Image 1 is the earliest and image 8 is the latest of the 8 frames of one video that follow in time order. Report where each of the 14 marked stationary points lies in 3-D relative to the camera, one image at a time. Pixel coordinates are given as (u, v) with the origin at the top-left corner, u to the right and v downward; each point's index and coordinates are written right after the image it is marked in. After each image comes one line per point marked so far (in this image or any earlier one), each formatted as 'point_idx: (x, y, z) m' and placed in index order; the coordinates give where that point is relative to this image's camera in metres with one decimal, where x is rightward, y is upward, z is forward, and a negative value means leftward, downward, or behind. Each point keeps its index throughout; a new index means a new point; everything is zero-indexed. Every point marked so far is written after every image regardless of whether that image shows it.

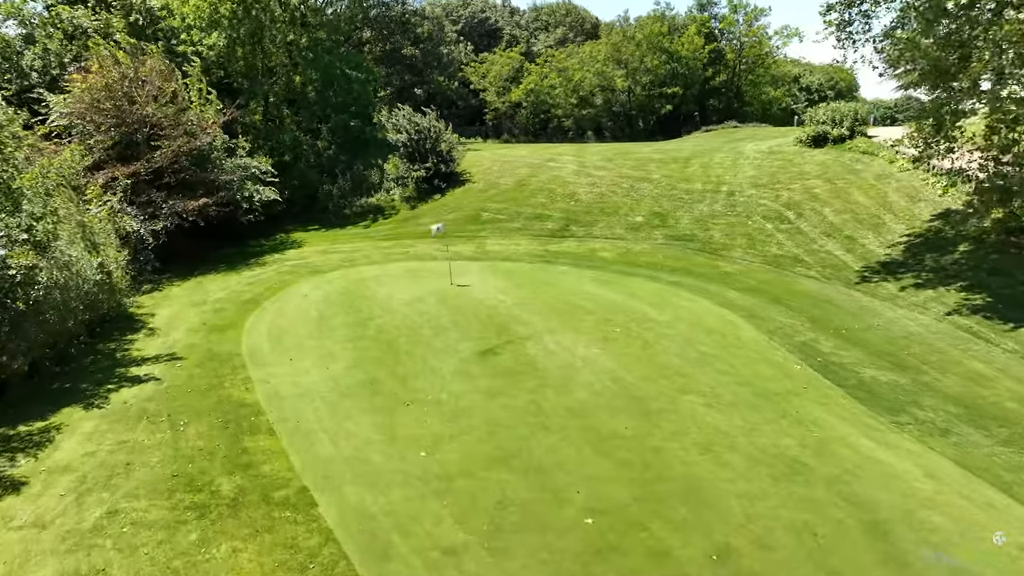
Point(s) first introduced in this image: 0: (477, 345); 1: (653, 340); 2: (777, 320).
0: (-0.8, -1.2, +15.3) m
1: (+3.0, -1.1, +15.3) m
2: (+6.1, -0.7, +16.5) m
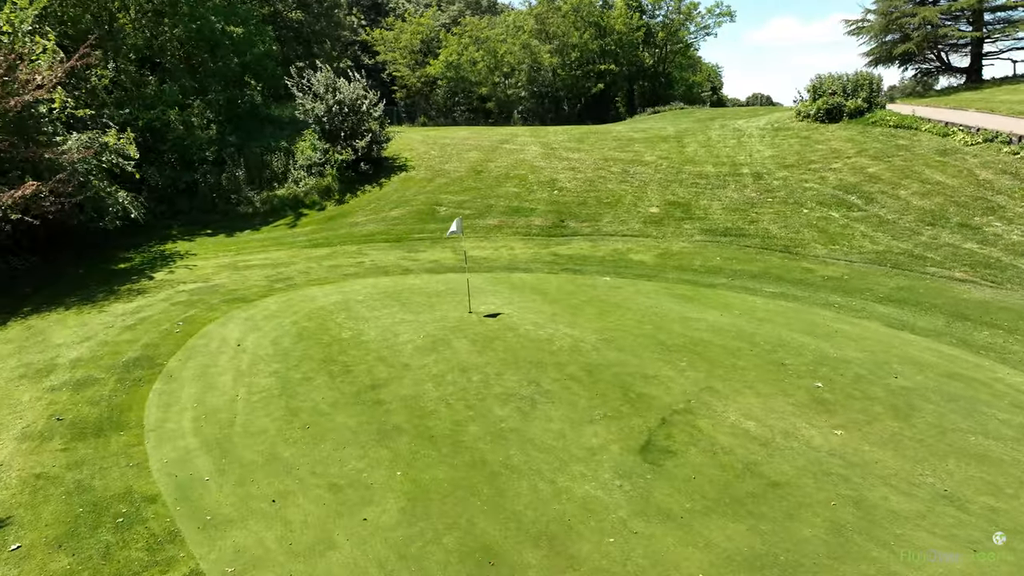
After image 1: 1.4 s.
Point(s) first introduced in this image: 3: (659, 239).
0: (+1.2, -1.7, +8.4) m
1: (+4.9, -1.5, +9.1) m
2: (+7.7, -0.9, +10.9) m
3: (+4.0, +1.3, +19.2) m
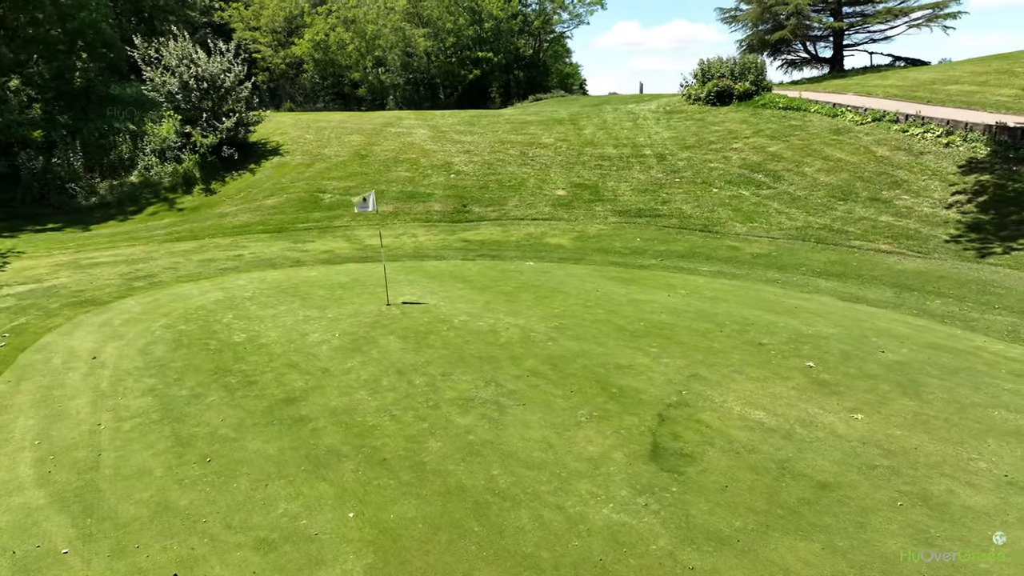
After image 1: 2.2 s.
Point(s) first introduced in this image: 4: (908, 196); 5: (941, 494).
0: (+1.0, -1.4, +6.8) m
1: (+4.4, -1.0, +8.2) m
2: (+6.8, -0.4, +10.5) m
3: (+1.5, +1.6, +17.9) m
4: (+9.1, +2.1, +16.5) m
5: (+3.5, -1.7, +5.9) m
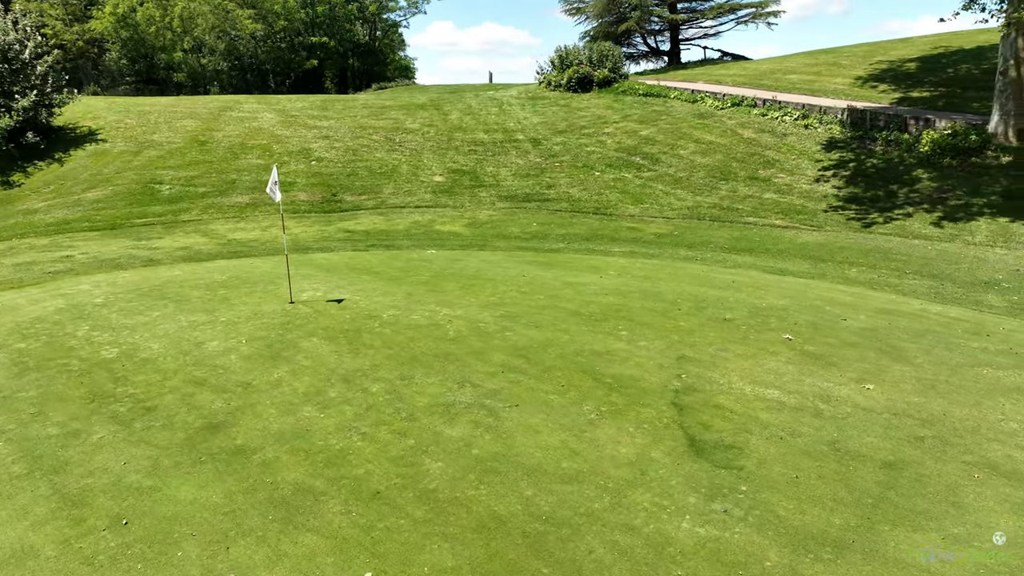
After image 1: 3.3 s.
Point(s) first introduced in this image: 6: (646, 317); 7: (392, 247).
0: (+1.0, -1.2, +5.7) m
1: (+4.1, -0.6, +7.9) m
2: (+5.8, +0.1, +10.7) m
3: (-1.2, +1.8, +16.7) m
4: (+6.5, +2.7, +17.1) m
5: (+3.7, -1.3, +5.4) m
6: (+1.6, -0.3, +8.8) m
7: (-2.2, +0.8, +13.4) m
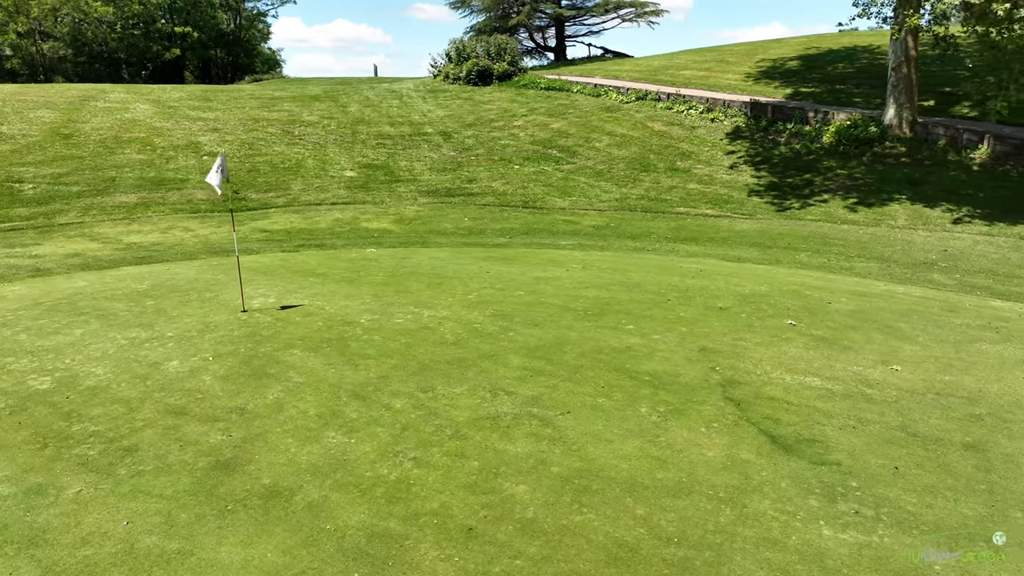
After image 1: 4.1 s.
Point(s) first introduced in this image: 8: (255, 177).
0: (+1.5, -1.1, +5.3) m
1: (+4.0, -0.4, +8.0) m
2: (+5.2, +0.3, +11.1) m
3: (-2.8, +1.8, +15.6) m
4: (+4.6, +3.0, +17.5) m
5: (+4.2, -1.1, +5.5) m
6: (+1.5, -0.2, +8.4) m
7: (-3.2, +0.7, +12.2) m
8: (-5.9, +2.6, +16.6) m
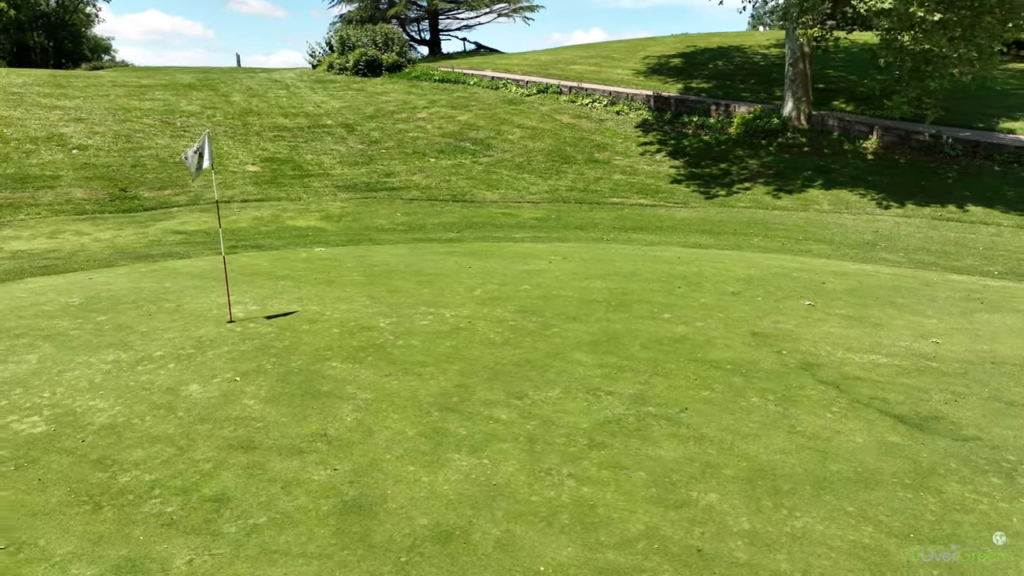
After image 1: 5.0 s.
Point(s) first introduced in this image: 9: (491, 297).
0: (+2.3, -0.9, +5.0) m
1: (+4.2, -0.2, +8.2) m
2: (+4.7, +0.6, +11.5) m
3: (-4.2, +1.7, +14.2) m
4: (+2.6, +3.2, +17.6) m
5: (+4.9, -0.8, +5.8) m
6: (+1.7, -0.1, +8.1) m
7: (-3.8, +0.6, +10.8) m
8: (-7.5, +2.3, +14.5) m
9: (-0.3, -0.1, +7.8) m
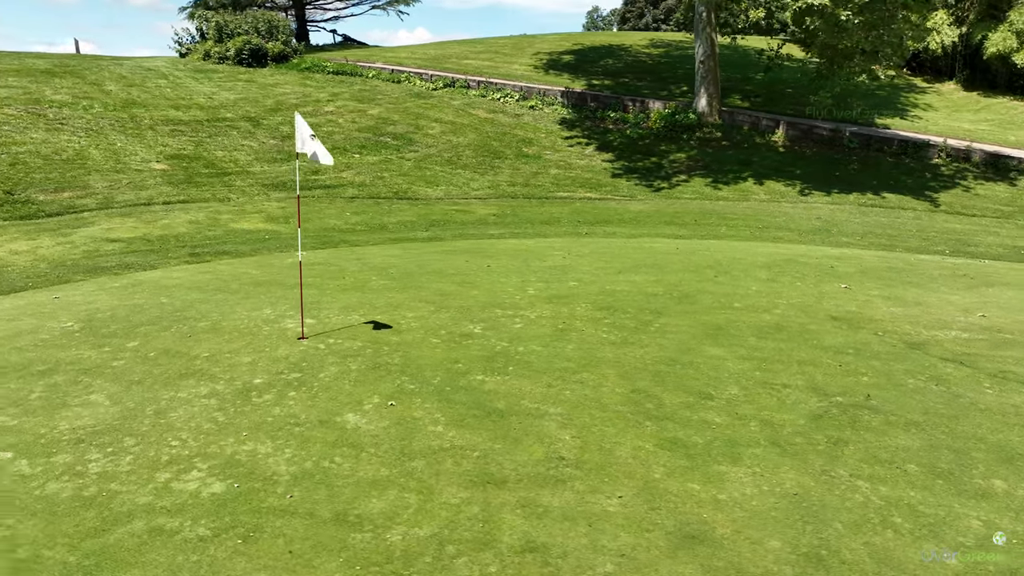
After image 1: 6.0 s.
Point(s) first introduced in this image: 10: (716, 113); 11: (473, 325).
0: (+3.6, -0.8, +5.2) m
1: (+4.7, +0.1, +8.7) m
2: (+4.3, +0.9, +12.0) m
3: (-5.0, +1.5, +12.7) m
4: (+0.9, +3.3, +17.5) m
5: (+5.9, -0.6, +6.5) m
6: (+2.2, 0.0, +8.0) m
7: (-3.7, +0.5, +9.5) m
8: (-8.2, +2.0, +12.3) m
9: (+0.4, -0.1, +7.4) m
10: (+5.2, +4.5, +18.5) m
11: (-0.4, -0.3, +6.2) m
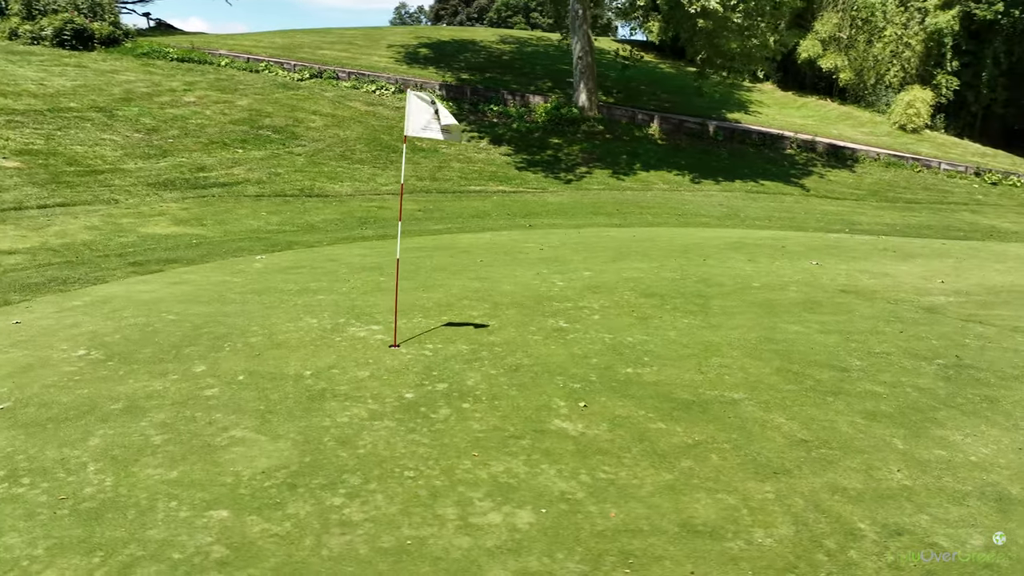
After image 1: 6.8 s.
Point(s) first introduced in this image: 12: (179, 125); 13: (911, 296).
0: (+4.4, -0.5, +5.9) m
1: (+4.5, +0.4, +9.6) m
2: (+3.3, +1.2, +12.7) m
3: (-5.9, +1.3, +10.9) m
4: (-1.6, +3.4, +17.1) m
5: (+6.3, -0.1, +7.9) m
6: (+2.3, +0.2, +8.3) m
7: (-3.8, +0.3, +8.2) m
8: (-9.0, +1.6, +9.7) m
9: (+0.7, 0.0, +7.2) m
10: (+2.2, +4.8, +19.2) m
11: (+0.3, -0.3, +5.9) m
12: (-7.0, +3.5, +15.2) m
13: (+4.1, -0.1, +7.5) m
